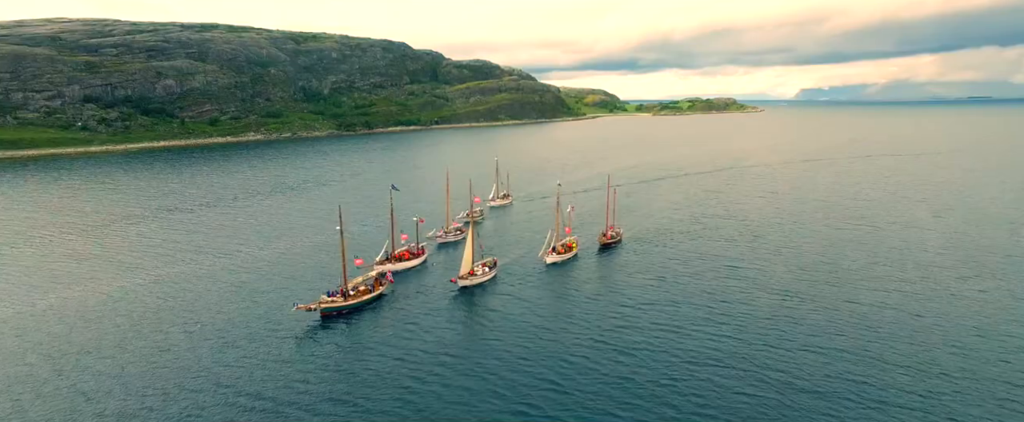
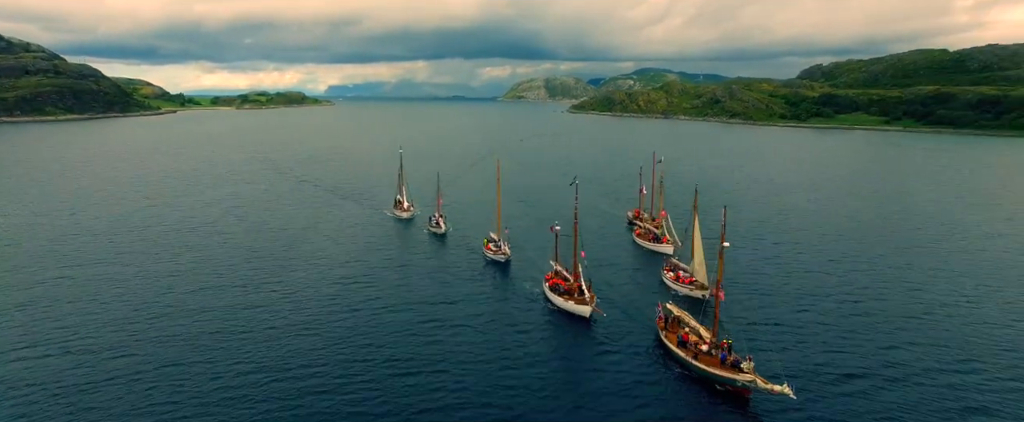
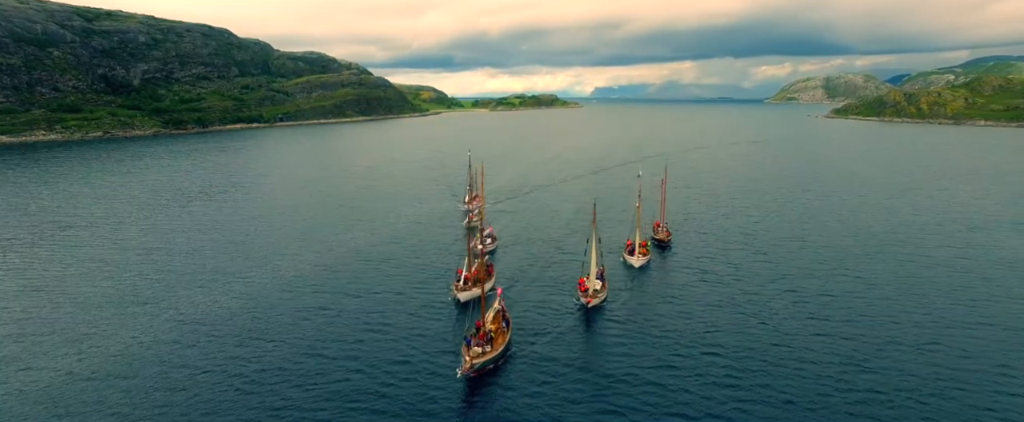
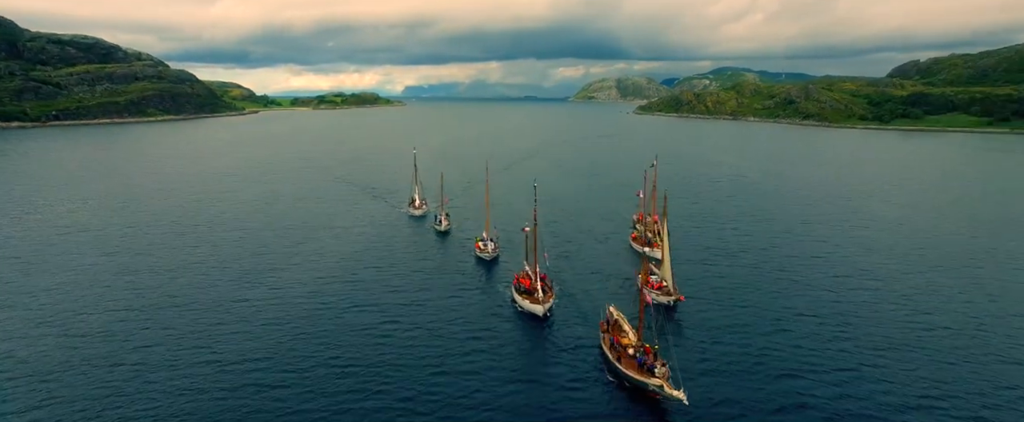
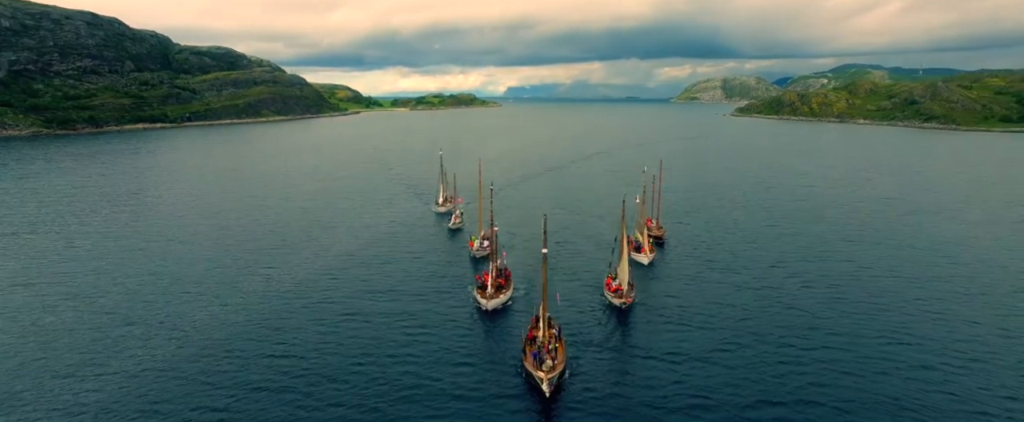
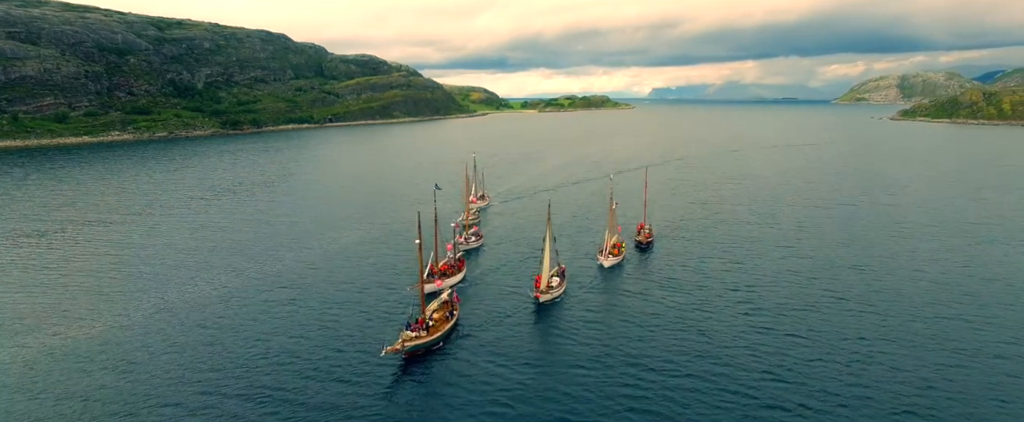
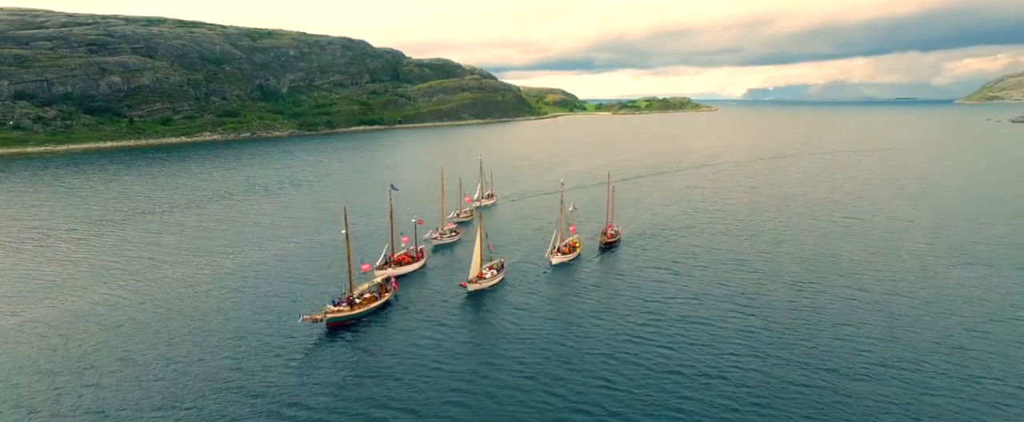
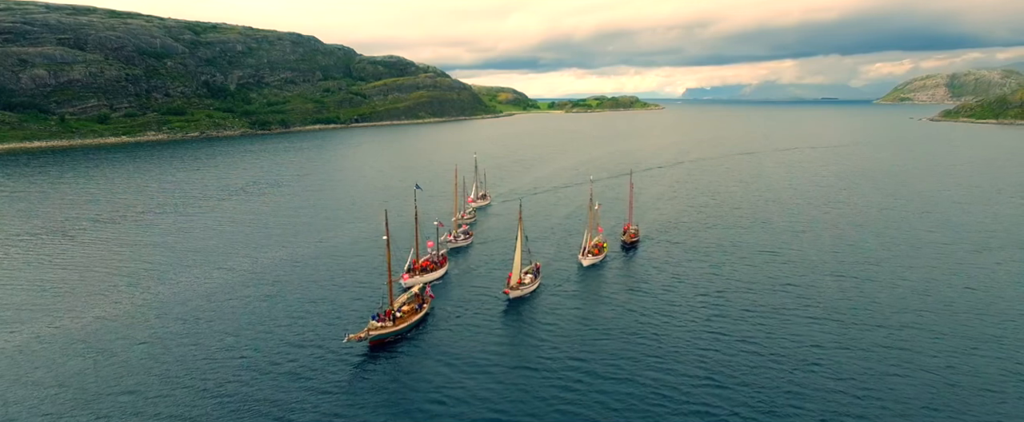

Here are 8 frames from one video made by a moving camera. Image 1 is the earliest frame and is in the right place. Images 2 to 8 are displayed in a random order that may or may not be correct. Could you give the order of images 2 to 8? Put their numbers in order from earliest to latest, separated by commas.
7, 8, 6, 3, 5, 4, 2
